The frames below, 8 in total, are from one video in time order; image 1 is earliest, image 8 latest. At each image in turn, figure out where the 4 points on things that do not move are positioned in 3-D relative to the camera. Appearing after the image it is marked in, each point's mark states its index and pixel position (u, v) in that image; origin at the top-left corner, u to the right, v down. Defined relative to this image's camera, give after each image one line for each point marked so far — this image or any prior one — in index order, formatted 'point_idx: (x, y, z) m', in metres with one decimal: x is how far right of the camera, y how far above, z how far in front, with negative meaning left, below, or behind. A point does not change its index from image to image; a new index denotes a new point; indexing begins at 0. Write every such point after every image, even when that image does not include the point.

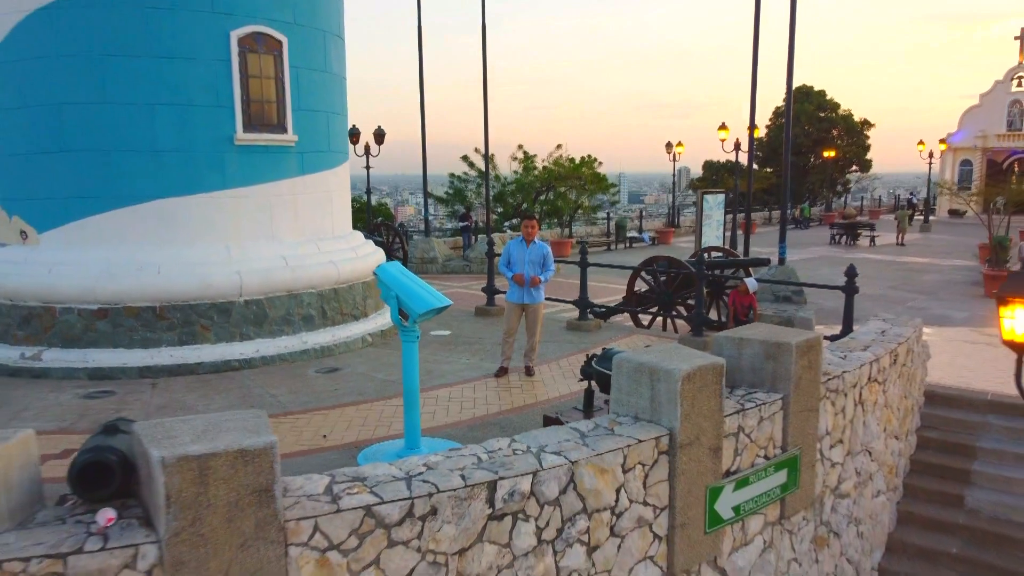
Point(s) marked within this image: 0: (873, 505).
0: (+1.4, -0.8, +5.4) m
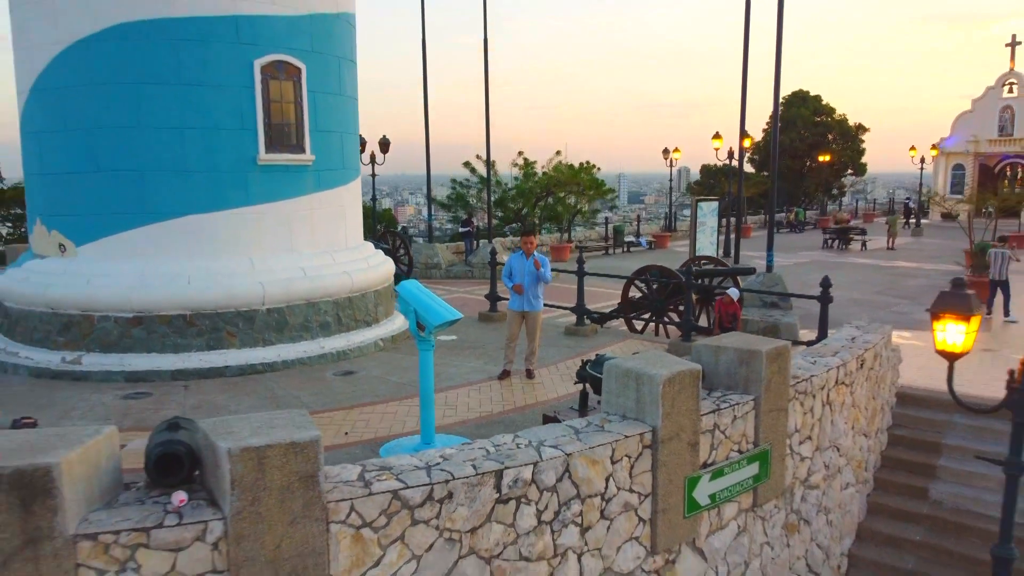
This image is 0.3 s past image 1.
0: (+1.4, -0.9, +6.0) m
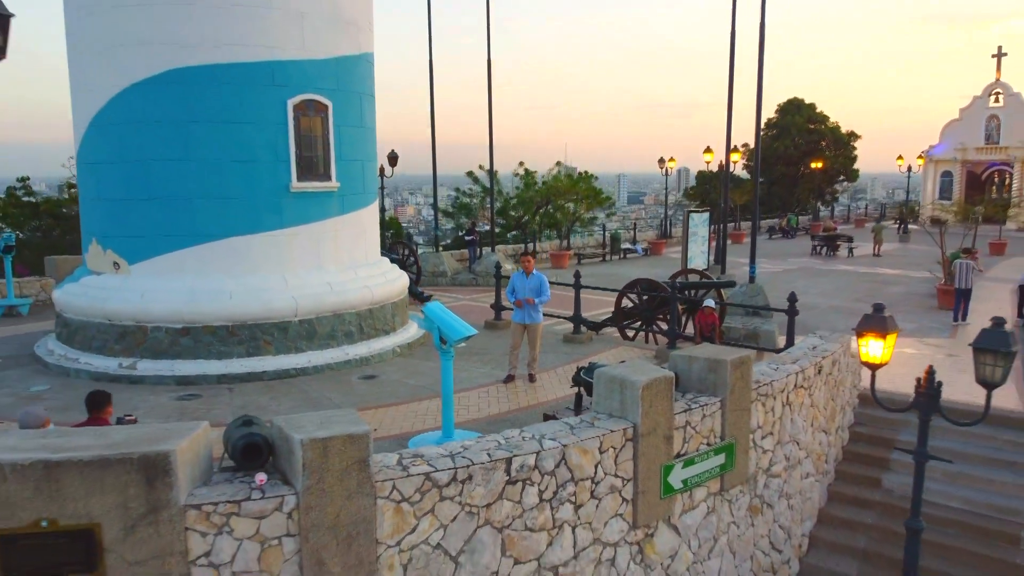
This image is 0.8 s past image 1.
0: (+1.4, -1.0, +6.9) m
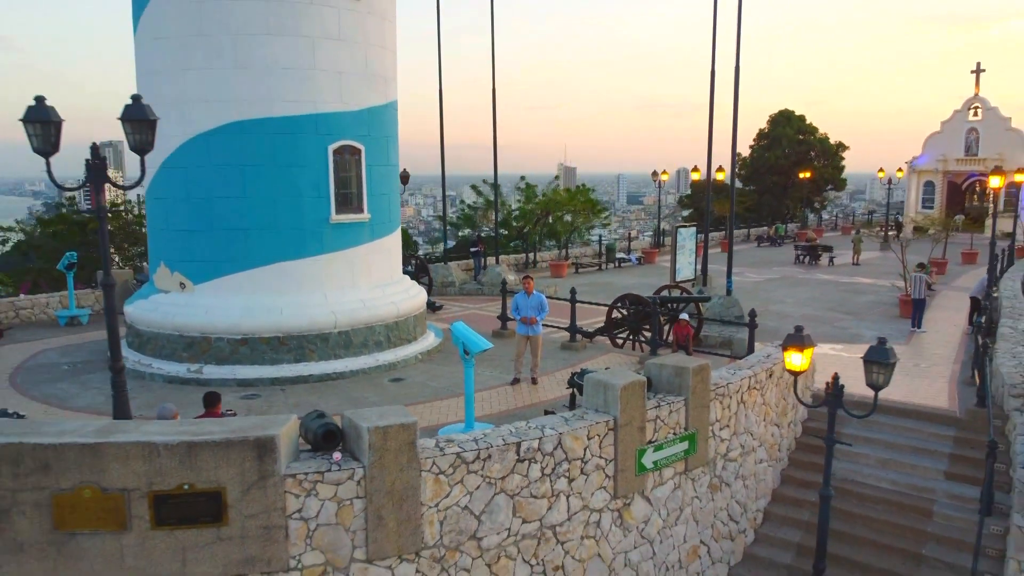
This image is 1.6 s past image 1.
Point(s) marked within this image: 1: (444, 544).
0: (+1.5, -1.1, +8.4) m
1: (-0.3, -1.1, +6.1) m
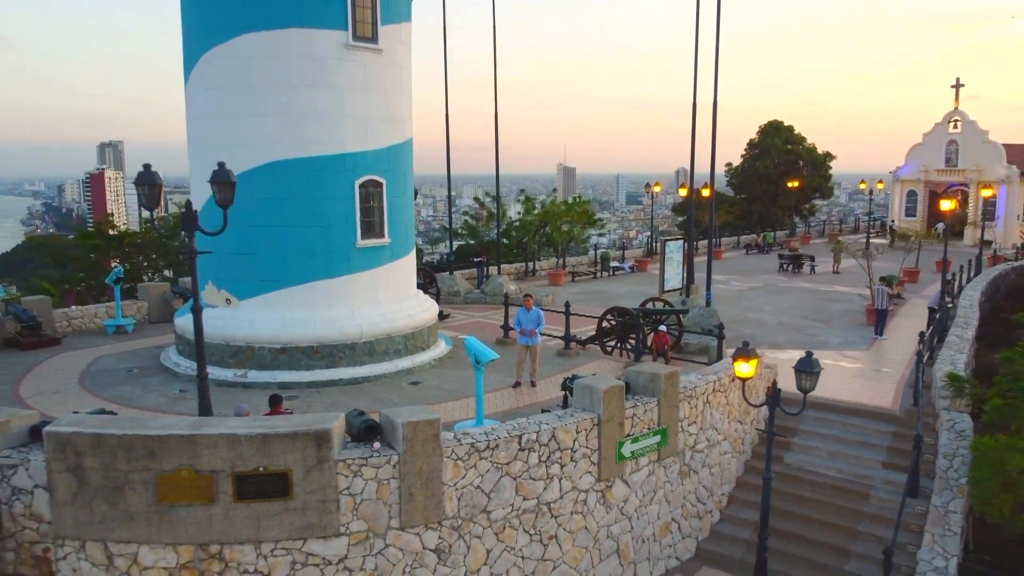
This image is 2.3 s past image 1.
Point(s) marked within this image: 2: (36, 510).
0: (+1.5, -1.2, +10.0) m
1: (-0.3, -1.2, +7.6) m
2: (-2.4, -1.1, +7.1) m
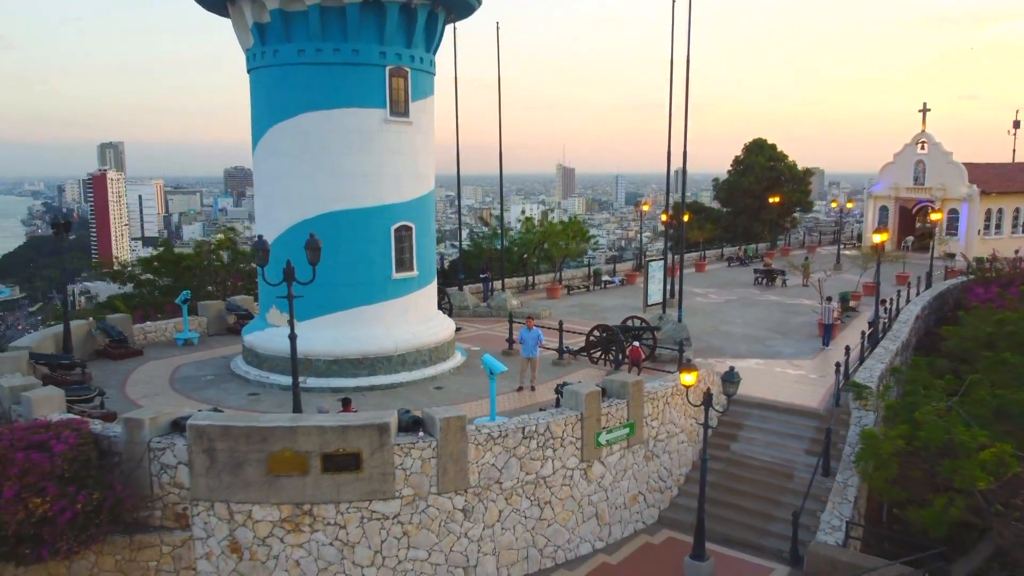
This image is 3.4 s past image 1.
0: (+1.5, -1.4, +12.8) m
1: (-0.2, -1.5, +10.5) m
2: (-2.4, -1.4, +10.0) m
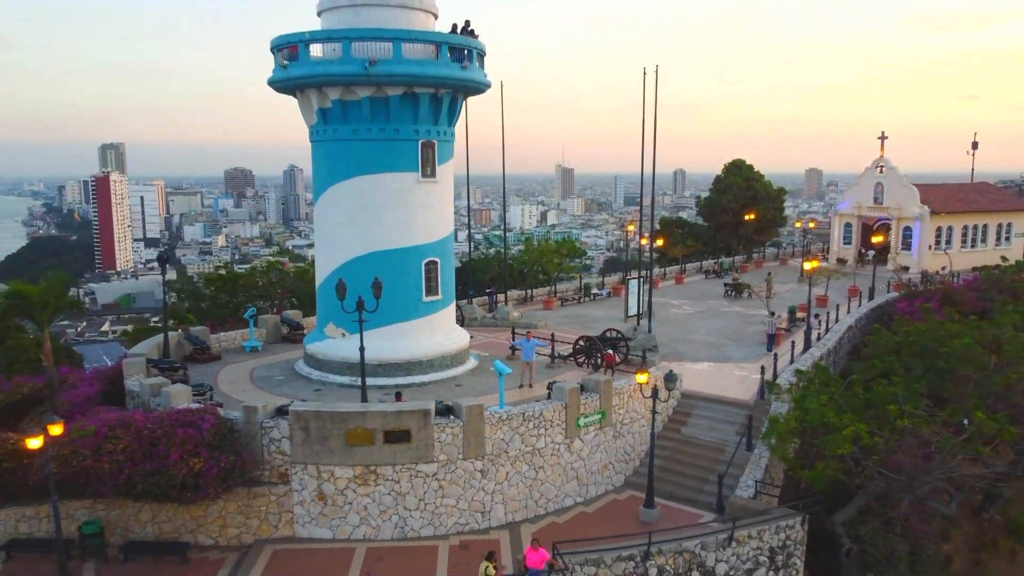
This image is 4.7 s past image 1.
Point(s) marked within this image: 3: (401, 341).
0: (+1.6, -1.7, +17.1) m
1: (-0.2, -1.7, +14.7) m
2: (-2.3, -1.6, +14.3) m
3: (-1.5, -0.7, +18.5) m
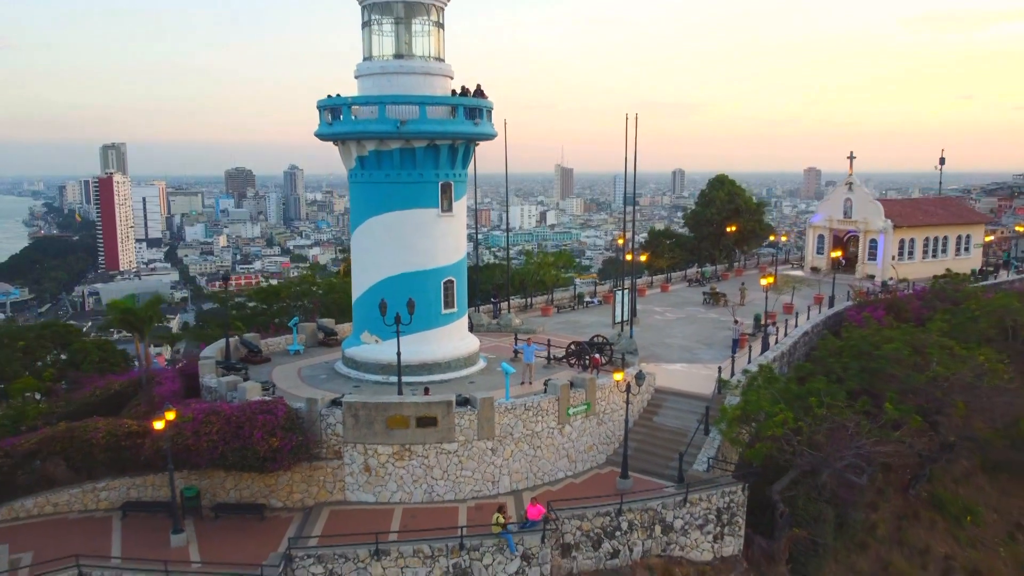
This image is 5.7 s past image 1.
0: (+1.6, -1.9, +21.1) m
1: (-0.1, -2.0, +18.8) m
2: (-2.3, -1.9, +18.3) m
3: (-1.4, -0.9, +22.5) m
